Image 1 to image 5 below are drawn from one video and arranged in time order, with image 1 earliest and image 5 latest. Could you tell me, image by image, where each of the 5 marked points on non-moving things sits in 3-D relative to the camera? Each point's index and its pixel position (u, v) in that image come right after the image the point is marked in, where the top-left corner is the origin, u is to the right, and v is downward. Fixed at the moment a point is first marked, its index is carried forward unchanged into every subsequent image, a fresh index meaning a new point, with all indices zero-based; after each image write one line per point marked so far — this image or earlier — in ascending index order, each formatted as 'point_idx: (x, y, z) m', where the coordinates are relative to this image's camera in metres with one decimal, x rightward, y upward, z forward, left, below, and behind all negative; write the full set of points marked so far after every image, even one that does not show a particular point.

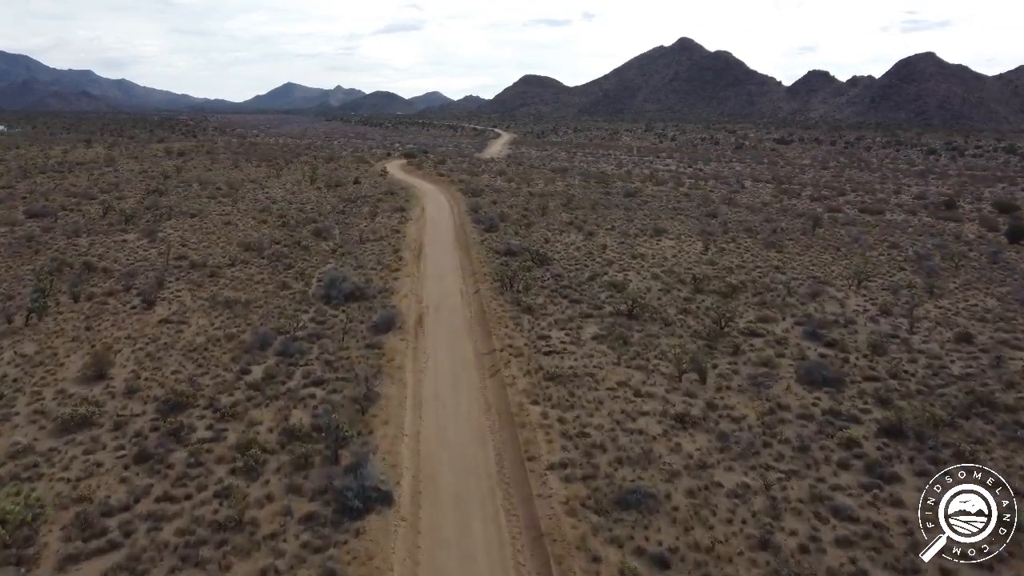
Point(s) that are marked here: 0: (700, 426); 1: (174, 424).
0: (+3.2, -2.4, +15.0) m
1: (-5.7, -2.3, +14.7) m
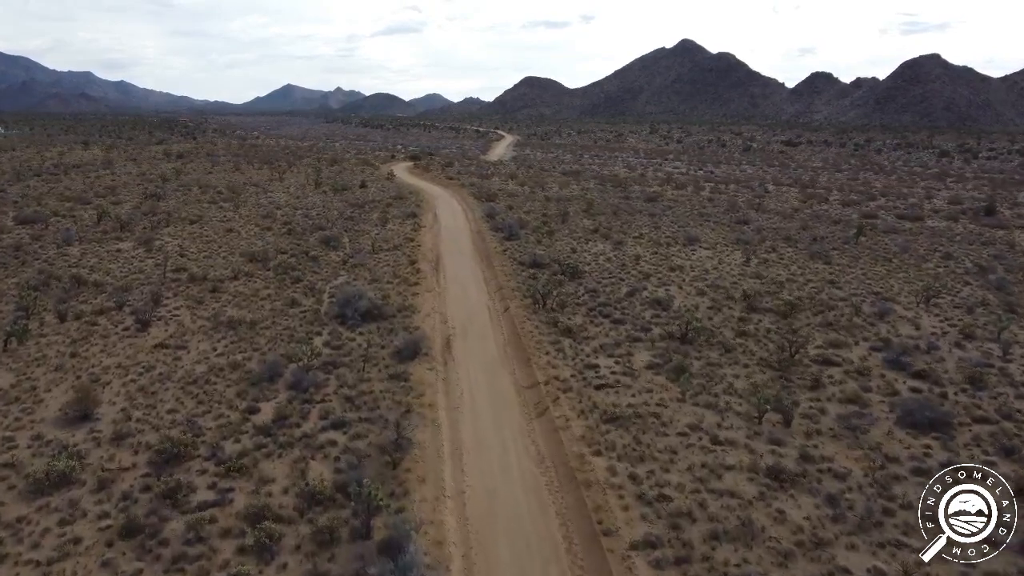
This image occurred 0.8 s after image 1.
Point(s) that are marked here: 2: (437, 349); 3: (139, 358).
0: (+4.1, -2.8, +12.5) m
1: (-4.8, -2.7, +12.2) m
2: (-1.7, -1.4, +19.6) m
3: (-8.0, -1.5, +18.8) m
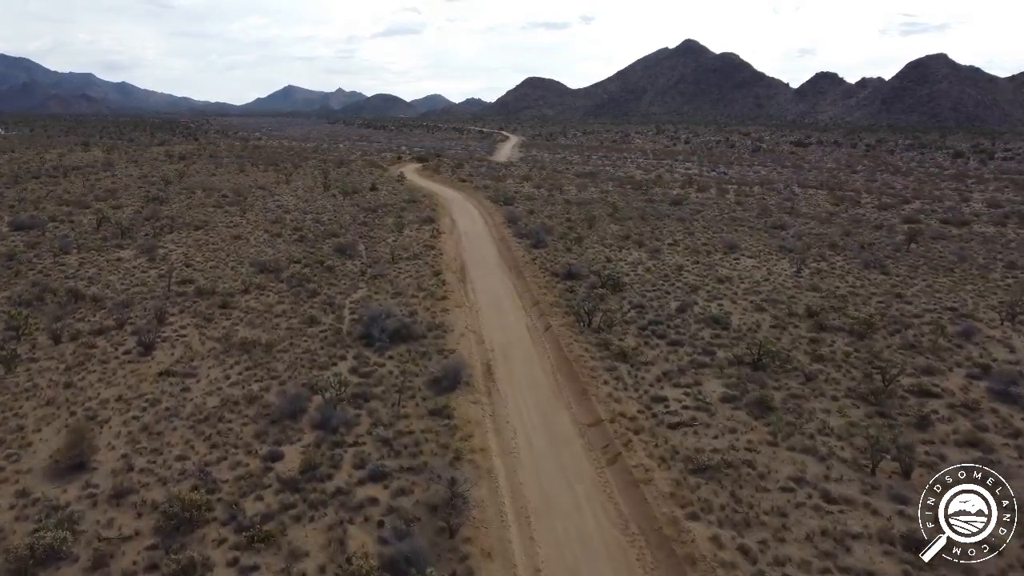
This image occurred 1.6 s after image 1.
0: (+5.1, -3.2, +10.2) m
1: (-3.8, -3.1, +10.0) m
2: (-0.7, -1.7, +17.4) m
3: (-7.0, -1.9, +16.5) m
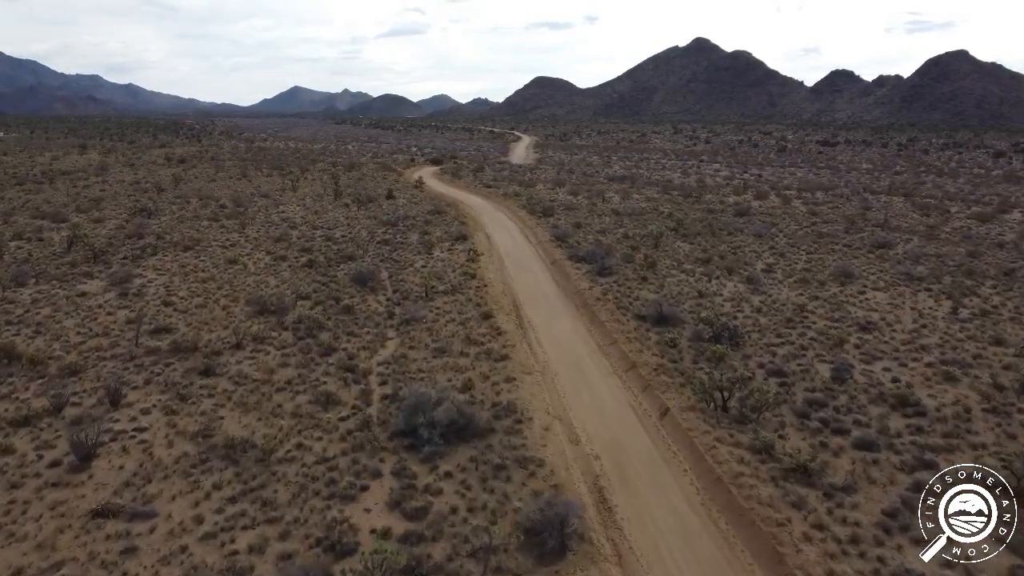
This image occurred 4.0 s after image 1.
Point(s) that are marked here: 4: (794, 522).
0: (+6.7, -4.3, +3.9) m
1: (-2.1, -4.3, +3.7) m
2: (+1.0, -2.9, +11.1) m
3: (-5.3, -3.1, +10.3) m
4: (+3.5, -2.8, +10.9) m
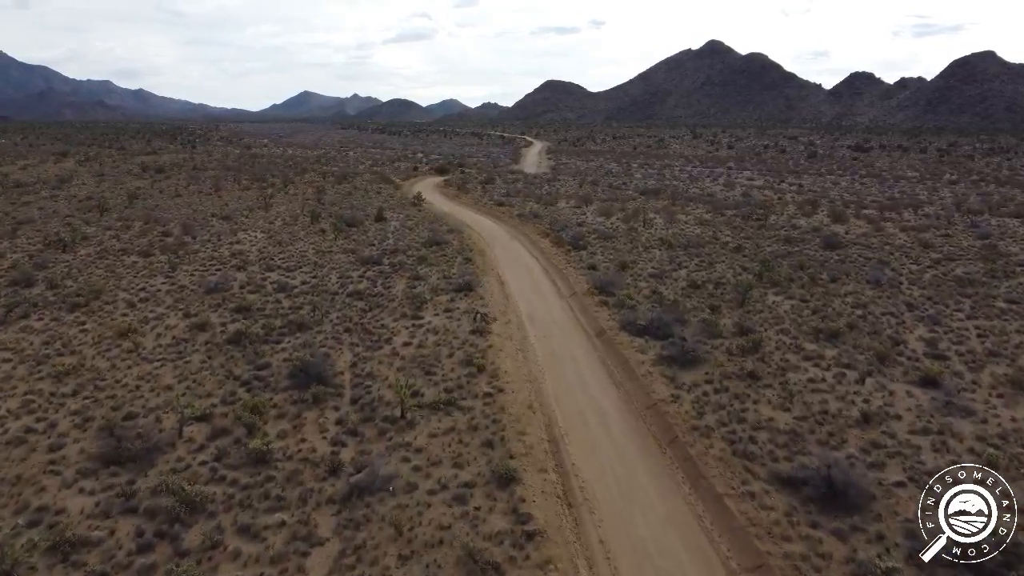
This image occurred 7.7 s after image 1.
0: (+7.1, -6.1, -5.8) m
1: (-1.8, -6.1, -5.9) m
2: (+1.4, -4.7, +1.4) m
3: (-4.9, -4.9, +0.7) m
4: (+3.9, -4.7, +1.3) m
